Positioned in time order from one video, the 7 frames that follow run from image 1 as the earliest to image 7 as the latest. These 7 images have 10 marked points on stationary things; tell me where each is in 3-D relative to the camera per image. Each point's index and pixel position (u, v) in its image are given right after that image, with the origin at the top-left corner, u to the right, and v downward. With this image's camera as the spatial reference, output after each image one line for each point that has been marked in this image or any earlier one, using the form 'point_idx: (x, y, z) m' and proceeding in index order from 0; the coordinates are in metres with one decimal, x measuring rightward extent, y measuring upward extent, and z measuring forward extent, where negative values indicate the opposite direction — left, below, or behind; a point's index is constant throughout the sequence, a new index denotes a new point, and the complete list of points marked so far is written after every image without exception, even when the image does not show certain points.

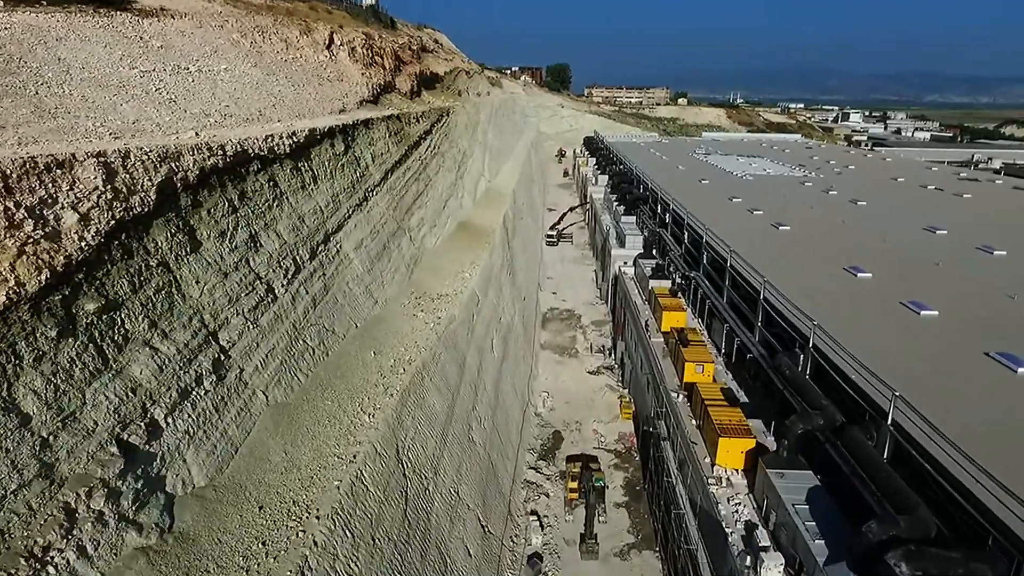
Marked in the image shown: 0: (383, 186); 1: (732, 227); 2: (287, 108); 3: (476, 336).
0: (-3.4, +2.7, +14.9) m
1: (+7.3, +2.3, +19.3) m
2: (-5.6, +4.4, +13.8) m
3: (-0.9, -1.2, +13.7) m
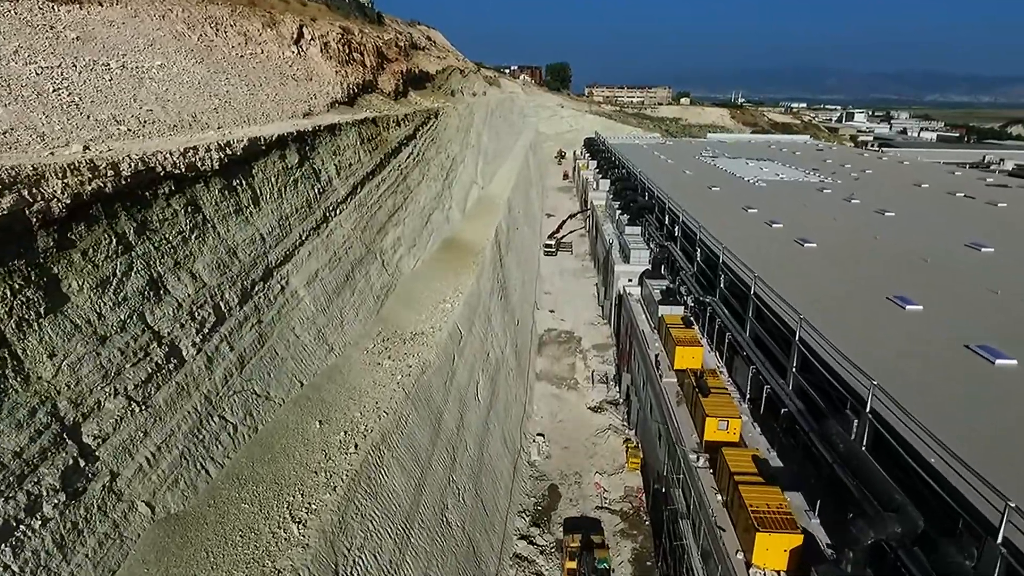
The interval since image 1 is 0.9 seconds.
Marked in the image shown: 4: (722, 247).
0: (-3.7, +1.9, +12.8) m
1: (+7.1, +1.5, +17.2) m
2: (-5.8, +3.7, +11.7) m
3: (-1.1, -2.0, +11.6) m
4: (+6.0, +1.2, +15.9) m
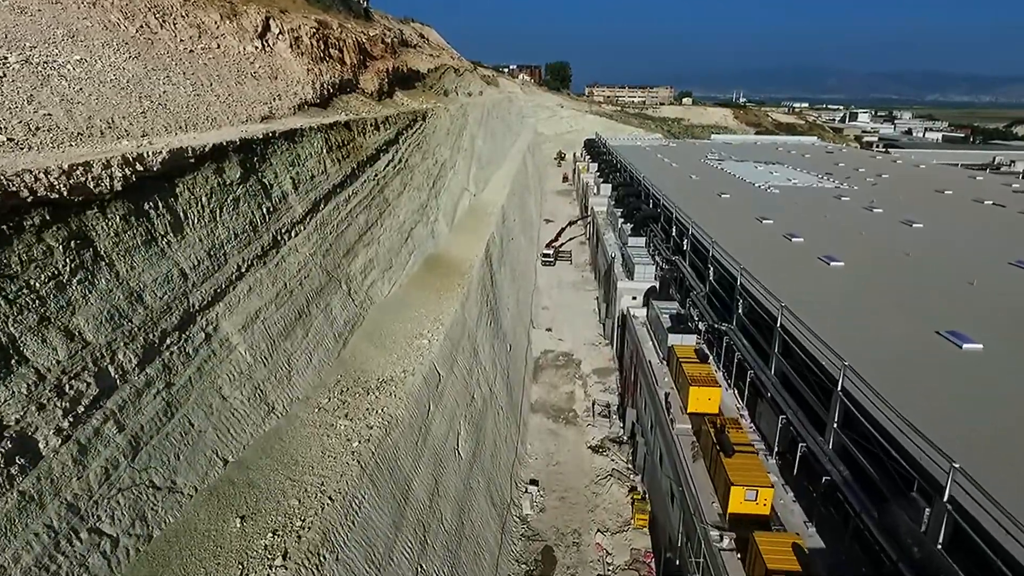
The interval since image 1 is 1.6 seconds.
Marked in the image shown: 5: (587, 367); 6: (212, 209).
0: (-4.0, +1.3, +10.9) m
1: (+6.8, +0.9, +15.3) m
2: (-6.1, +3.0, +9.8) m
3: (-1.4, -2.6, +9.7) m
4: (+5.7, +0.5, +14.1) m
5: (+2.6, -2.8, +19.4) m
6: (-4.6, +1.2, +8.5) m
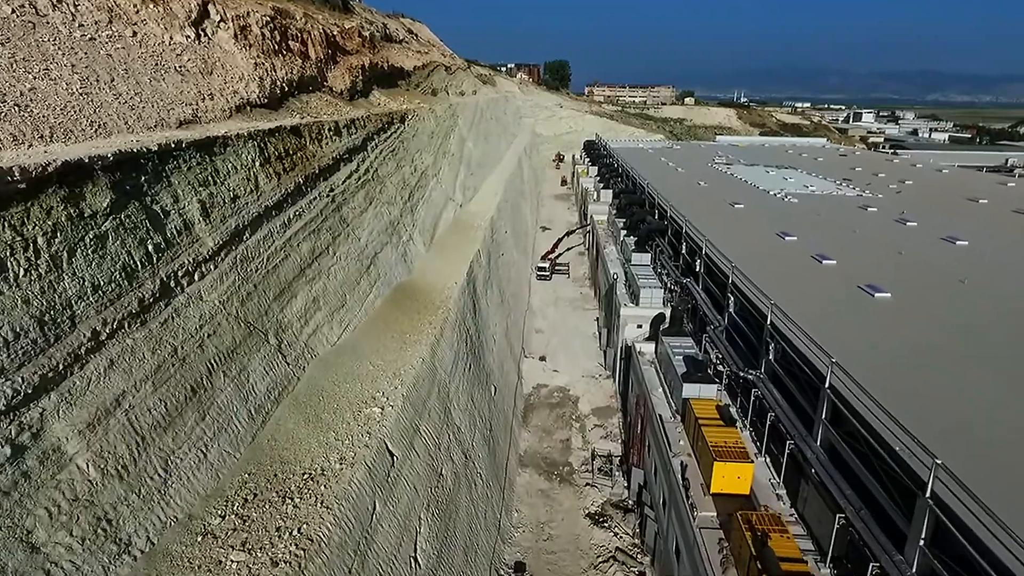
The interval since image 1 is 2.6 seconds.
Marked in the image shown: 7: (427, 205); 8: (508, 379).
0: (-4.3, +0.5, +8.4) m
1: (+6.4, 0.0, +12.8) m
2: (-6.5, +2.2, +7.3) m
3: (-1.8, -3.4, +7.2) m
4: (+5.4, -0.3, +11.6) m
5: (+2.2, -3.6, +17.0) m
6: (-5.0, +0.4, +6.1) m
7: (-2.8, +2.8, +18.7) m
8: (-0.1, -2.6, +16.4) m
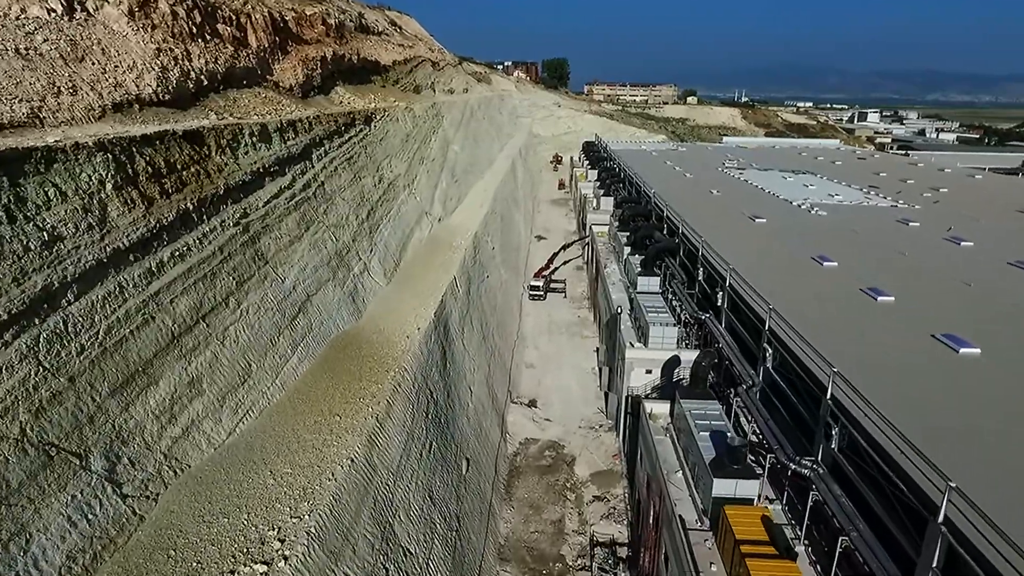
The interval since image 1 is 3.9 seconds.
0: (-4.8, -0.5, +5.4) m
1: (+6.0, -0.9, +9.8) m
2: (-6.9, +1.2, +4.3) m
3: (-2.2, -4.4, +4.2) m
4: (+4.9, -1.3, +8.5) m
5: (+1.8, -4.5, +13.9) m
6: (-5.4, -0.6, +3.0) m
7: (-3.3, +1.8, +15.6) m
8: (-0.6, -3.6, +13.3) m
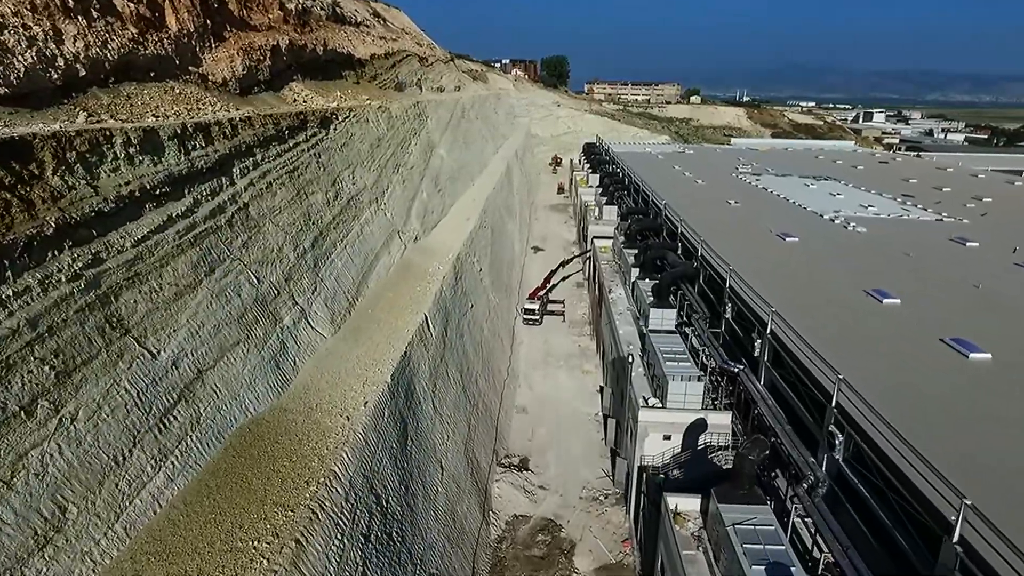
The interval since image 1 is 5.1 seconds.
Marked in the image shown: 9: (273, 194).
0: (-5.1, -1.4, +2.4) m
1: (+5.6, -1.8, +6.8) m
2: (-7.3, +0.3, +1.3) m
3: (-2.5, -5.3, +1.2) m
4: (+4.6, -2.2, +5.6) m
5: (+1.4, -5.5, +11.0) m
6: (-5.7, -1.5, 0.0) m
7: (-3.6, +0.9, +12.7) m
8: (-0.9, -4.5, +10.4) m
9: (-4.5, +1.8, +10.5) m
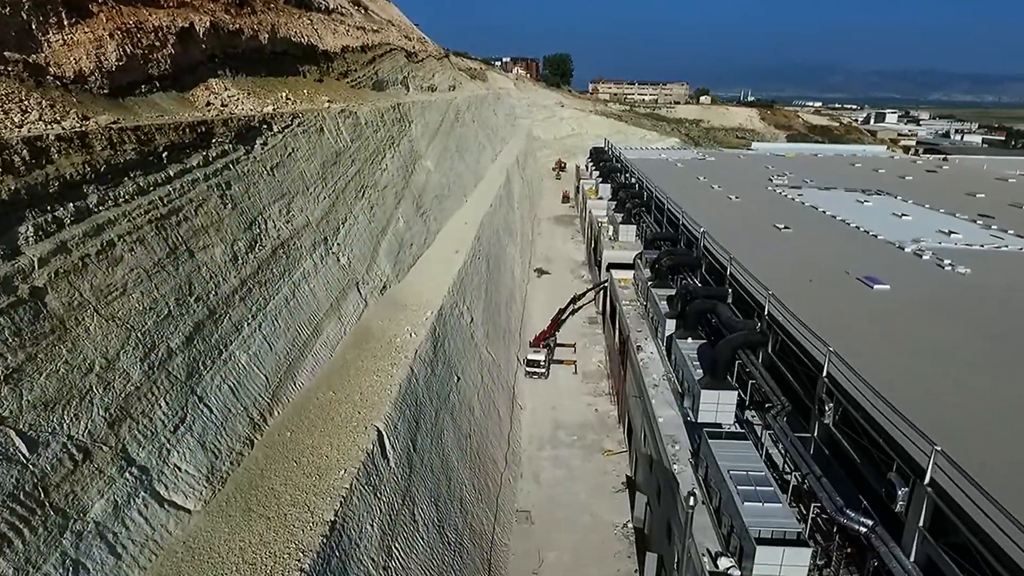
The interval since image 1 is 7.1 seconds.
0: (-5.2, -2.9, -1.8) m
1: (+5.6, -3.3, +2.6) m
2: (-7.3, -1.2, -2.9) m
3: (-2.6, -6.8, -3.0) m
4: (+4.5, -3.7, +1.4) m
5: (+1.4, -6.9, +6.8) m
6: (-5.8, -3.0, -4.2) m
7: (-3.6, -0.6, +8.5) m
8: (-0.9, -6.0, +6.2) m
9: (-4.5, +0.3, +6.3) m
